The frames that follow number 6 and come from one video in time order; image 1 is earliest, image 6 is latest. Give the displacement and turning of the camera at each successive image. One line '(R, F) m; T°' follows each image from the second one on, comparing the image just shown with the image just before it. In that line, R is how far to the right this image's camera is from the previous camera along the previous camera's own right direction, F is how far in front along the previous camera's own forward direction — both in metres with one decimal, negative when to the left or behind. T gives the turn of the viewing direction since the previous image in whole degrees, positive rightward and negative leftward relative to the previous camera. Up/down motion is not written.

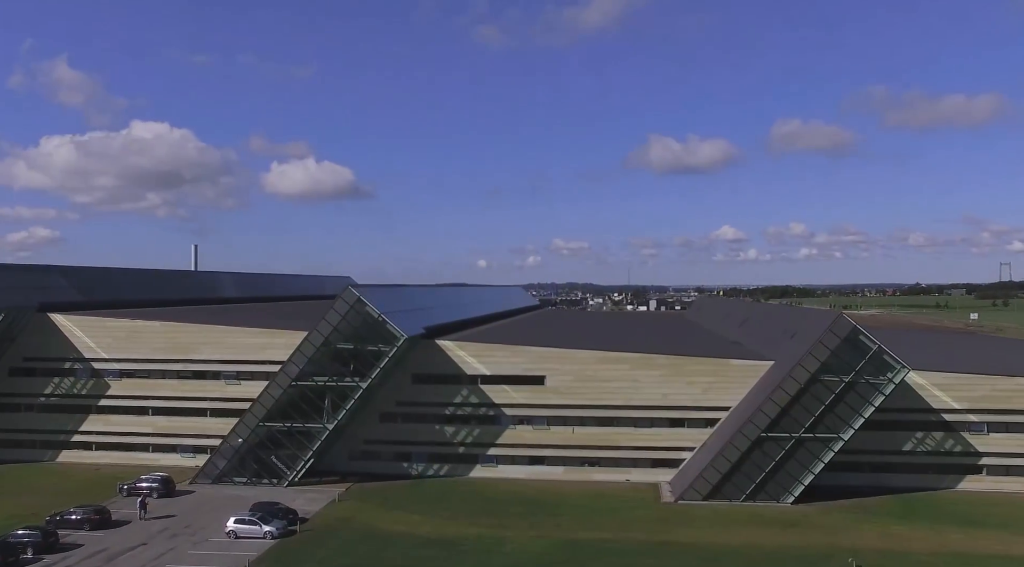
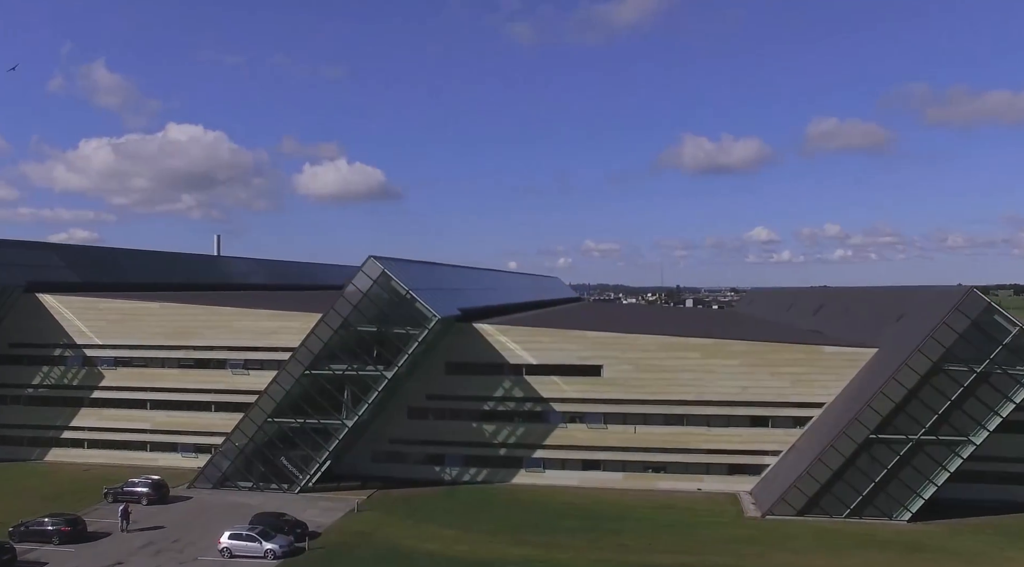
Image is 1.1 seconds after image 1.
(-1.0, +8.0) m; -2°
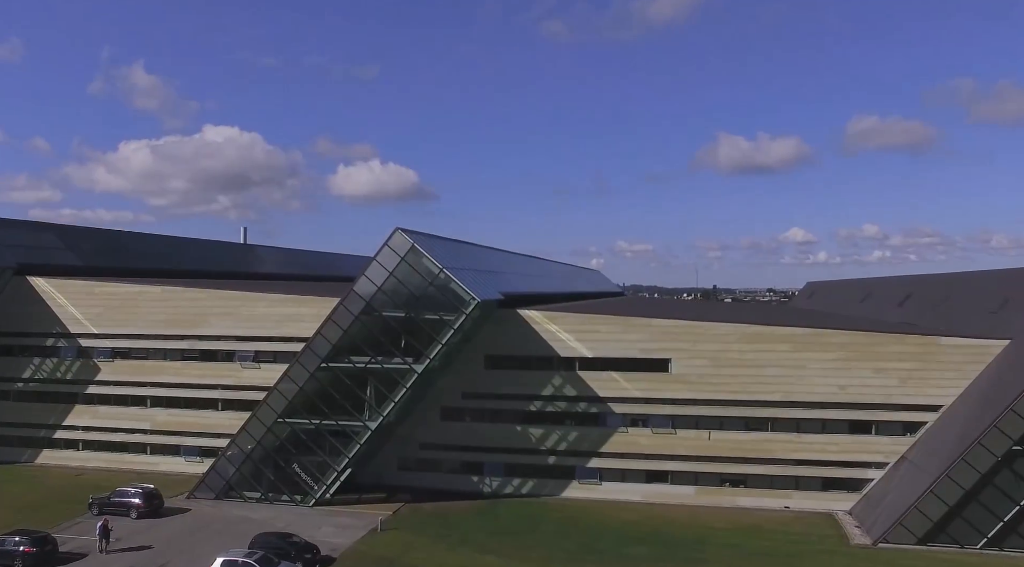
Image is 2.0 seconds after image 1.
(-0.8, +6.8) m; -2°
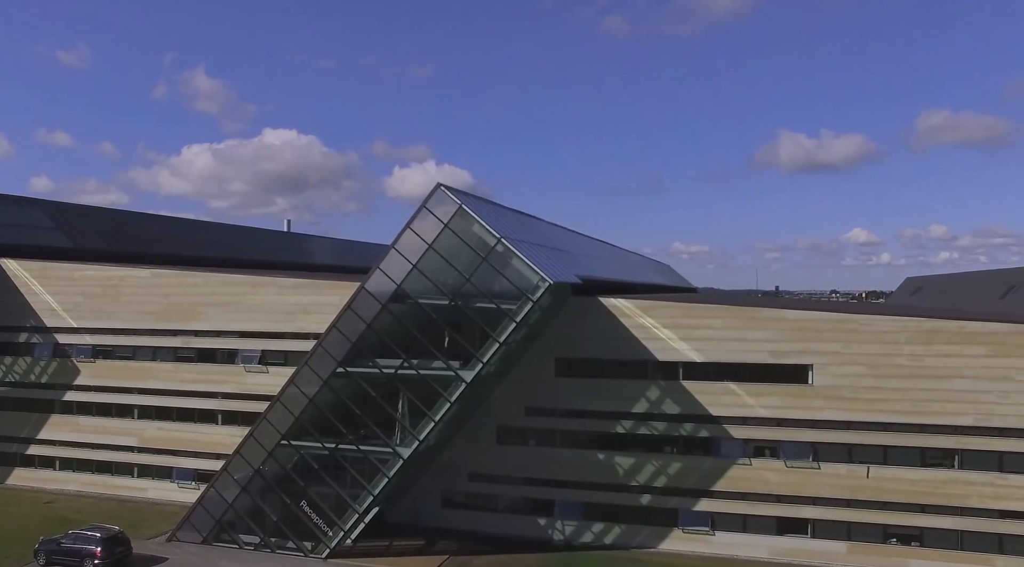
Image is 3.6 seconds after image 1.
(-0.9, +10.0) m; -3°
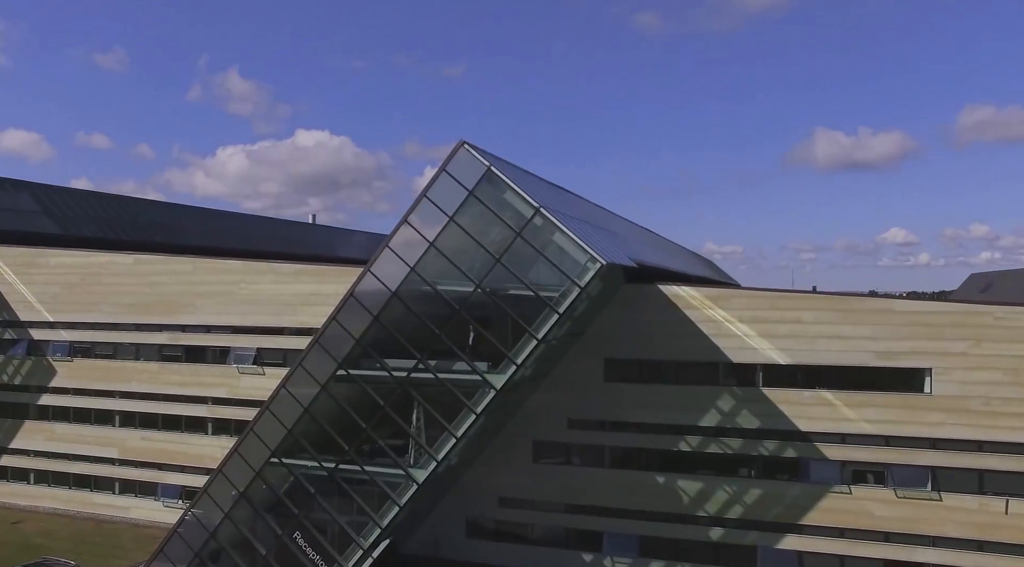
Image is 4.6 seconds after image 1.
(-0.2, +5.4) m; -2°
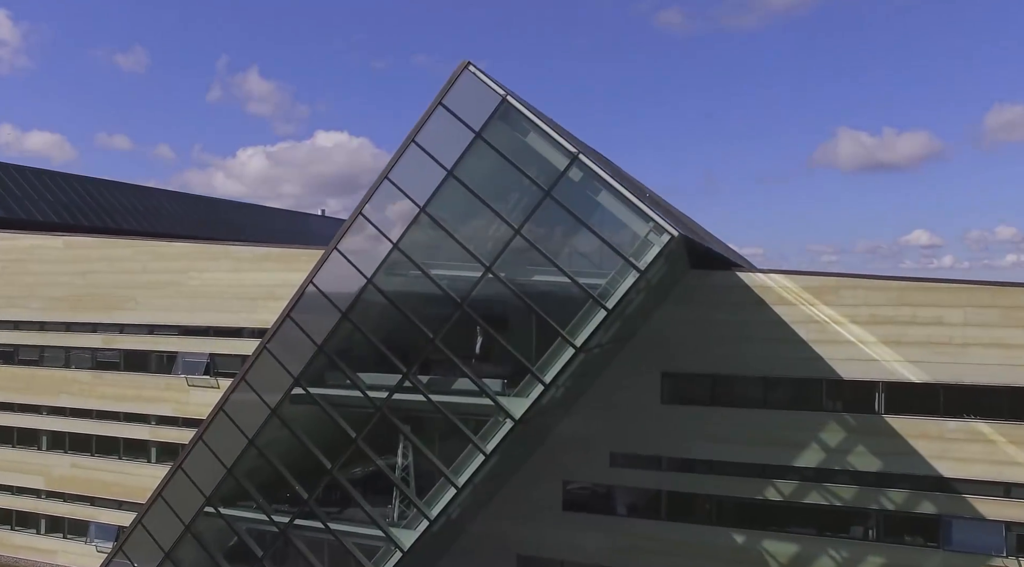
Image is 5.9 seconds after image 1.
(-0.1, +6.6) m; -1°
